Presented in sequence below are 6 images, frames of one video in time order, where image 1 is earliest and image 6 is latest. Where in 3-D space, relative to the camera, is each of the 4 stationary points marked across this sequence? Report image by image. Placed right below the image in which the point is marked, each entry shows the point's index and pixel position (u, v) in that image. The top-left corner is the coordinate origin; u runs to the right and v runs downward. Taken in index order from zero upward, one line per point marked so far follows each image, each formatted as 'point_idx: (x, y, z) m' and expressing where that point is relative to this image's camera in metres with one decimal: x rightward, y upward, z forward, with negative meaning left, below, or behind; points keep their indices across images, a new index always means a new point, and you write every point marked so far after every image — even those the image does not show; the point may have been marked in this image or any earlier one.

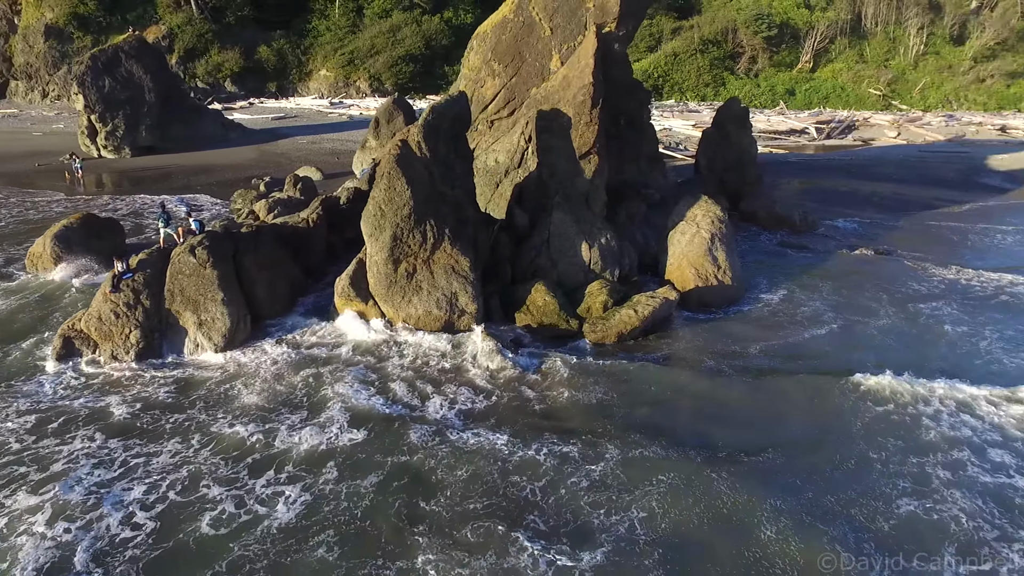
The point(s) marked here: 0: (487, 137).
0: (-0.3, +3.3, +16.0) m
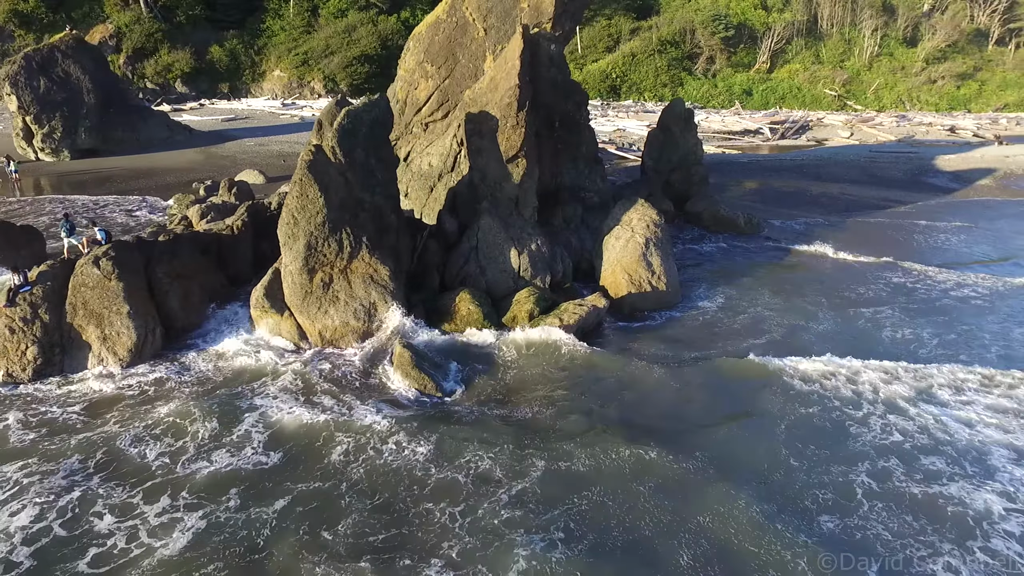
0: (-1.7, +3.1, +15.6) m
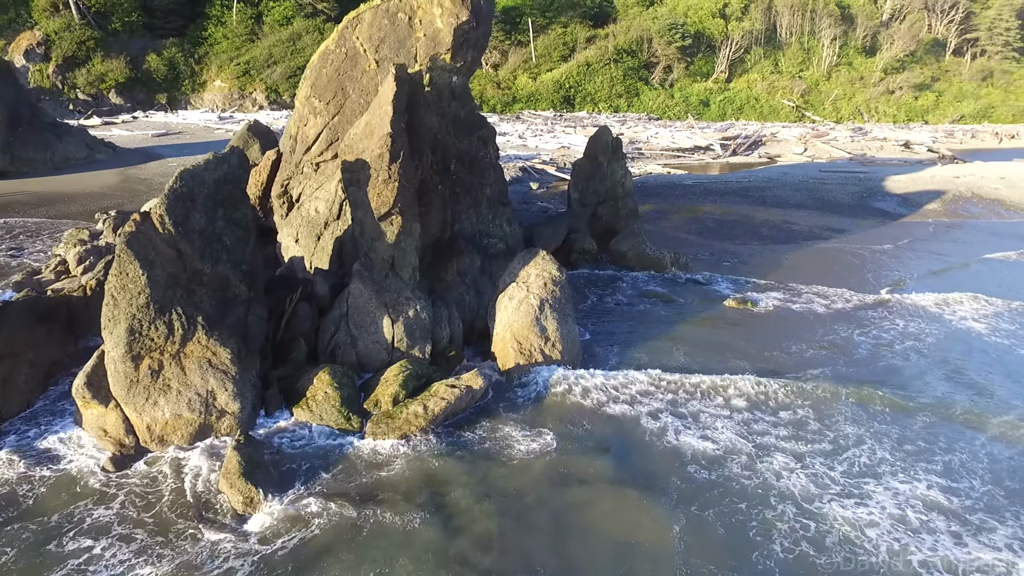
0: (-3.7, +2.0, +14.1) m
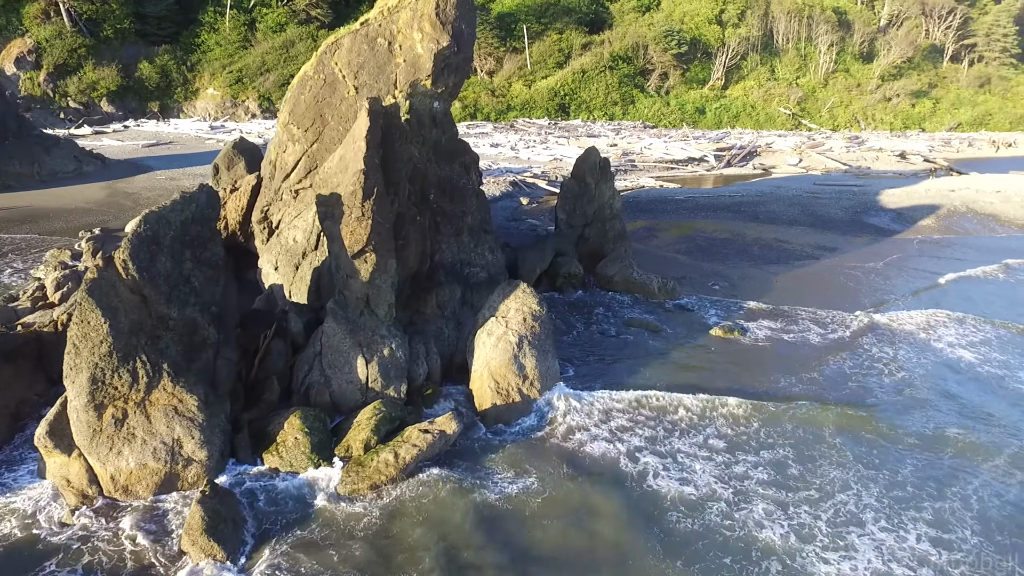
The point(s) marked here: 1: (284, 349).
0: (-4.1, +1.4, +13.9) m
1: (-3.6, -1.0, +12.1) m
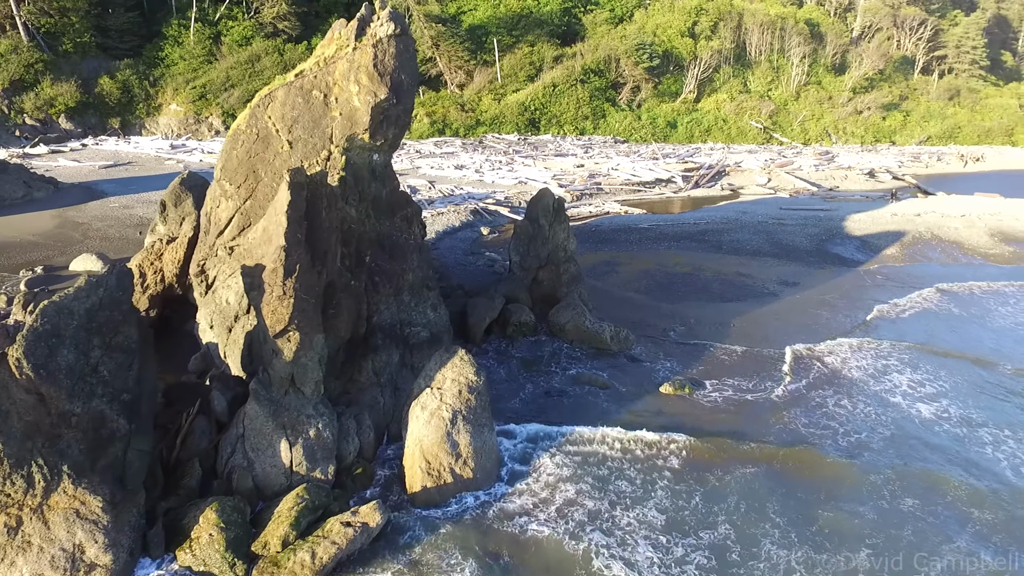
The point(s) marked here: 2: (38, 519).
0: (-5.1, +0.3, +13.3) m
1: (-4.6, -2.1, +11.6) m
2: (-5.7, -2.7, +9.2) m
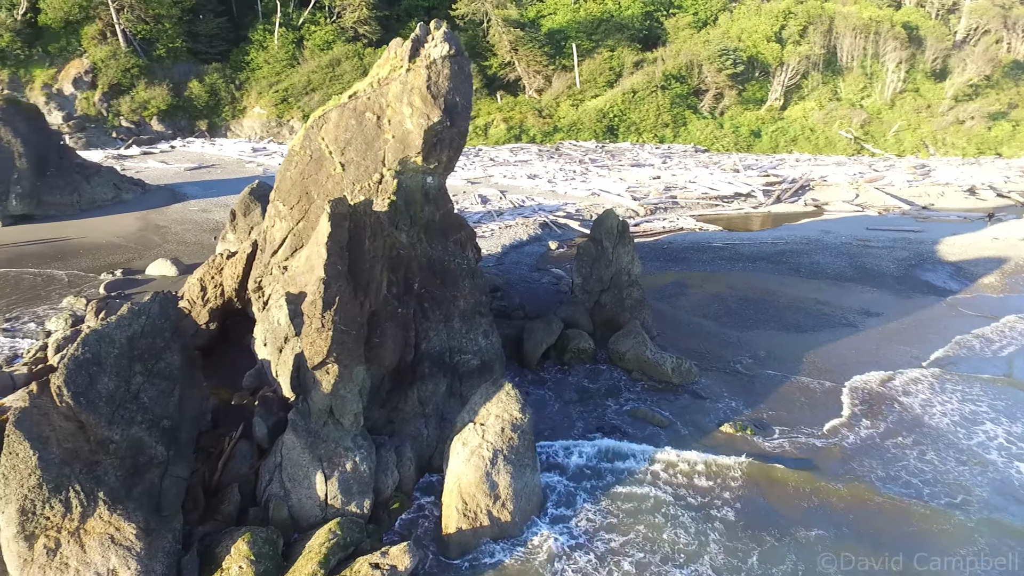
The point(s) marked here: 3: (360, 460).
0: (-4.2, -0.1, +13.2) m
1: (-4.0, -2.5, +11.5) m
2: (-5.3, -3.1, +9.3) m
3: (-2.2, -2.5, +11.1) m
